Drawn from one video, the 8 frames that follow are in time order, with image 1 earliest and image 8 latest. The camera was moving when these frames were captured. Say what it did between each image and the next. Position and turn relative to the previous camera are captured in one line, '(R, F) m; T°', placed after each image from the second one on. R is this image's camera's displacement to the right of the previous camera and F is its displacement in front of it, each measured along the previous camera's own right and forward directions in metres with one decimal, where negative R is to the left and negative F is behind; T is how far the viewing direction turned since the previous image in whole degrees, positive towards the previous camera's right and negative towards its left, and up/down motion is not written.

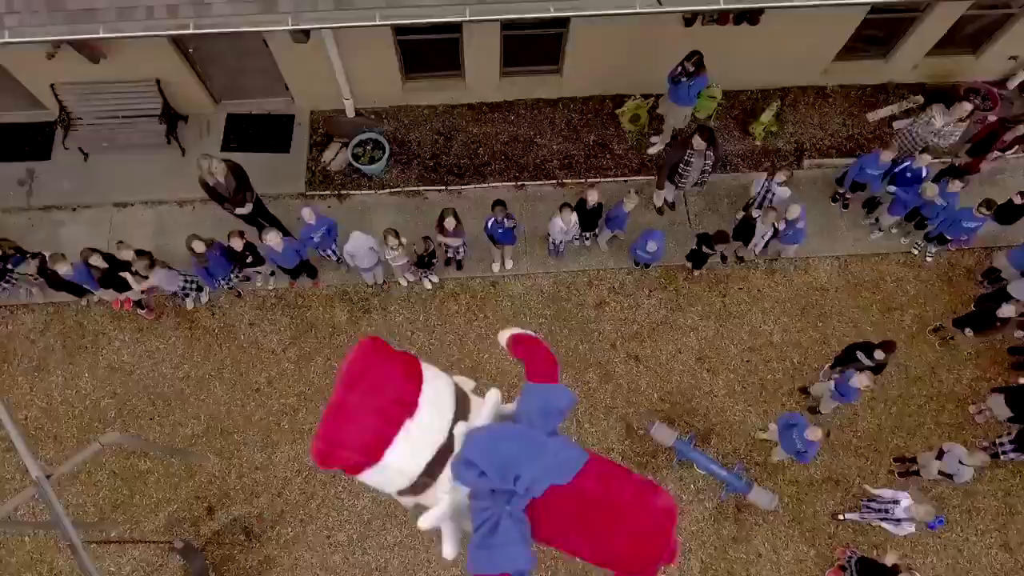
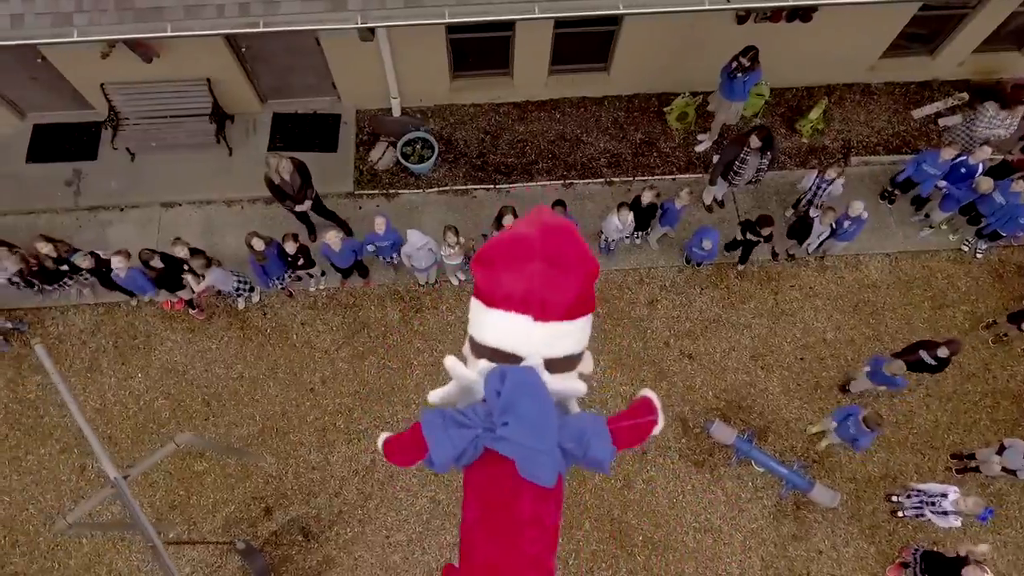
(-0.8, 0.0) m; 0°
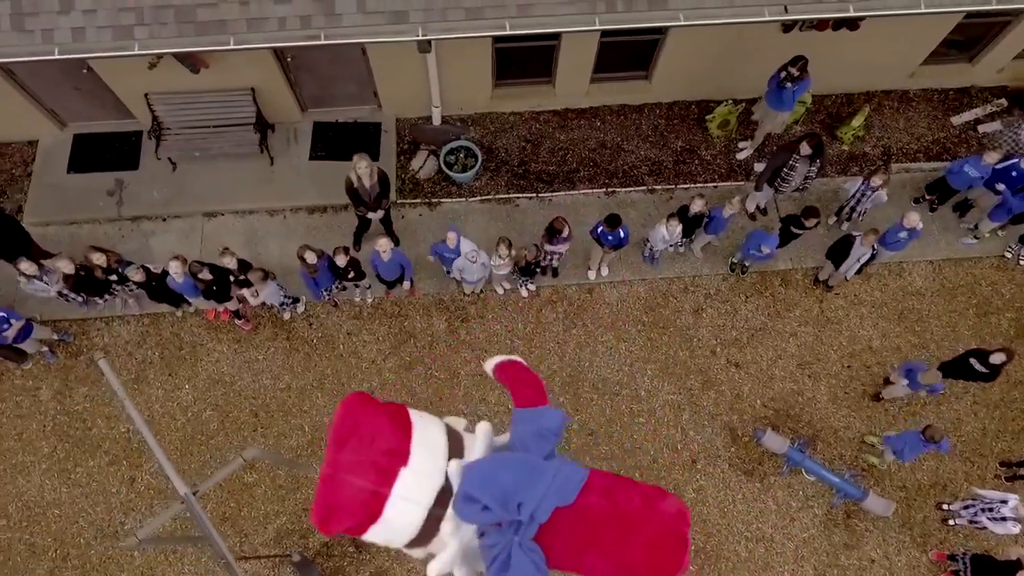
(-0.7, 0.0) m; 0°
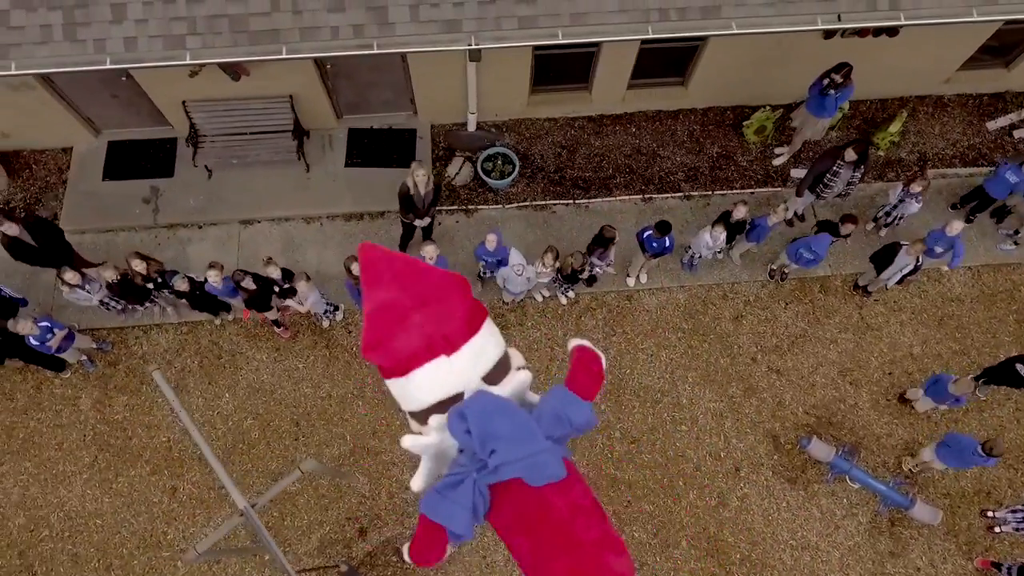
(-0.6, 0.0) m; 0°
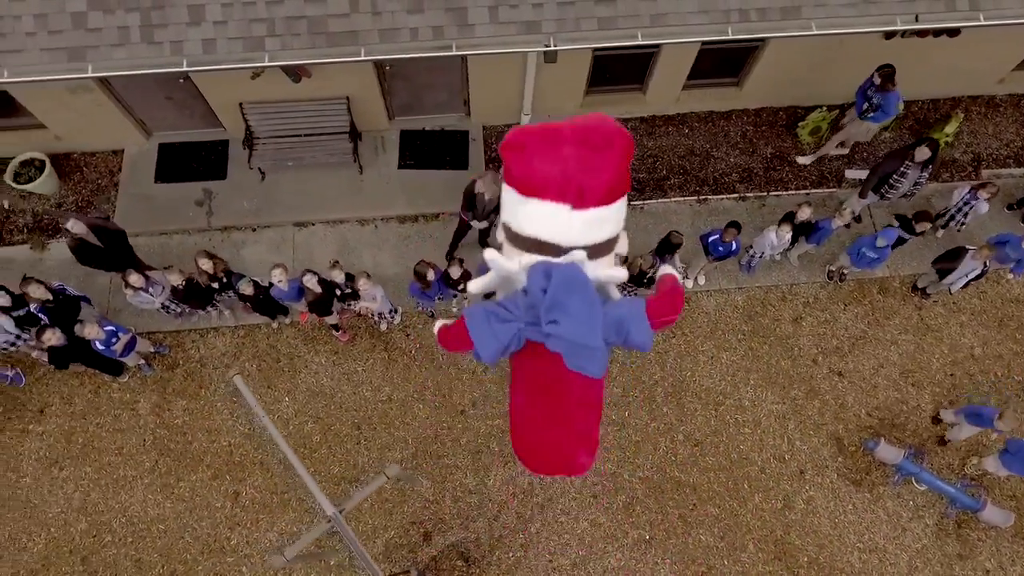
(-0.9, 0.0) m; 0°
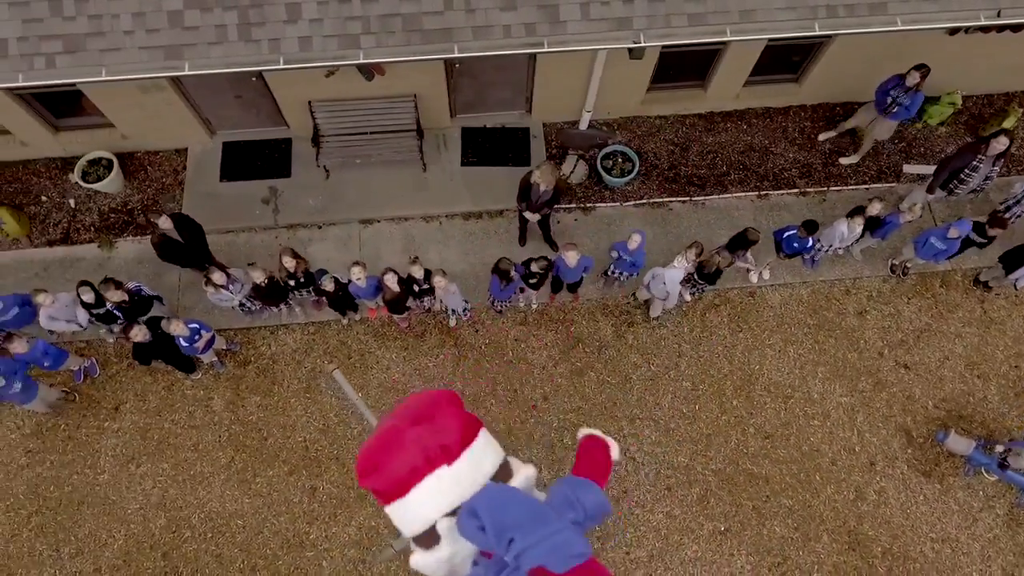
(-1.1, -0.1) m; 0°
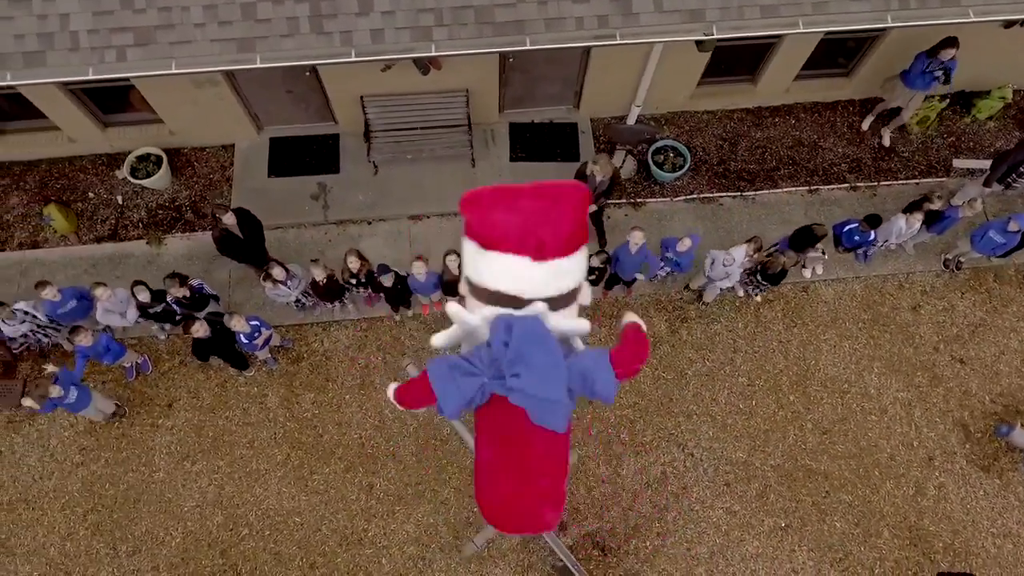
(-0.8, 0.0) m; 0°
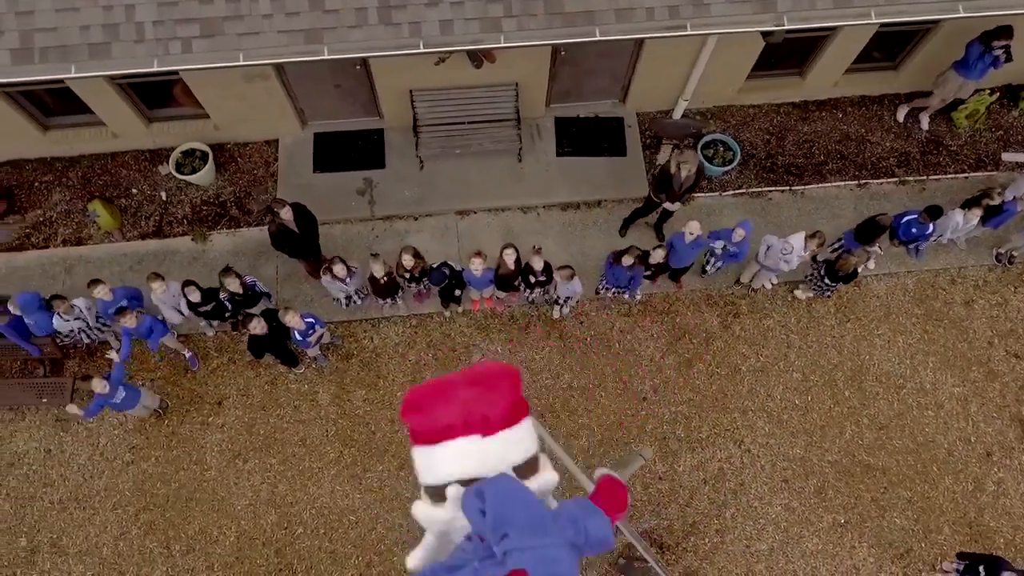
(-0.8, +0.1) m; 0°
